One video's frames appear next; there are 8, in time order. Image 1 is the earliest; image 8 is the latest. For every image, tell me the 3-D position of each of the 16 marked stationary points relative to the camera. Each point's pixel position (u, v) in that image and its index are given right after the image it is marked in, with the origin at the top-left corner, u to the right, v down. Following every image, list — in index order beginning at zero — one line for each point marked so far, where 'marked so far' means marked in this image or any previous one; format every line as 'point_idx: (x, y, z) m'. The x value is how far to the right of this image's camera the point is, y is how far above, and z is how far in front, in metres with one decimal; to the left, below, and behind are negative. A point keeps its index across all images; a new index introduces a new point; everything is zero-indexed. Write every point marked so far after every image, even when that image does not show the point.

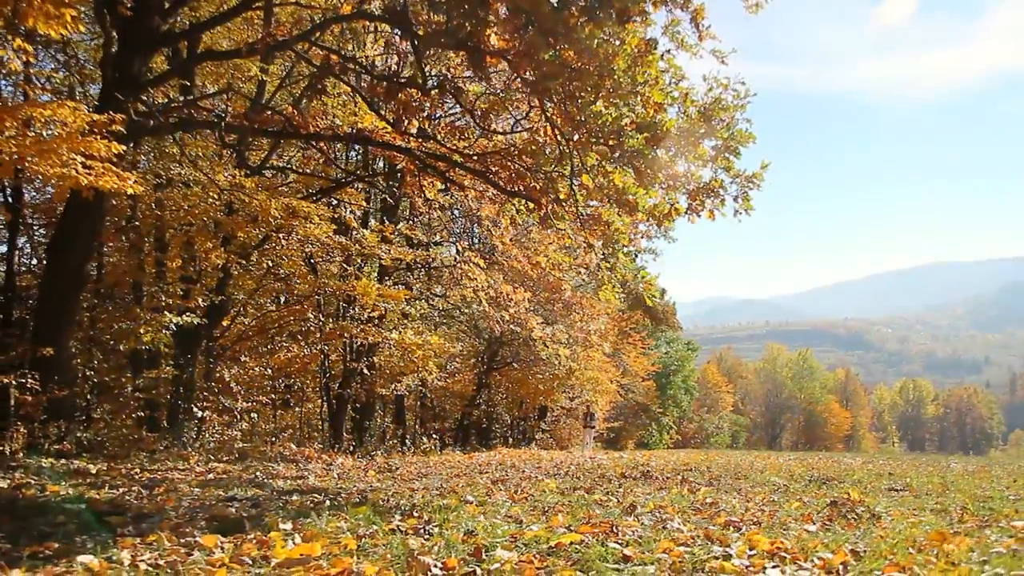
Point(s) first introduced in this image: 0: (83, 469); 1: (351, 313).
0: (-3.7, -1.6, +5.6) m
1: (-3.8, -0.6, +15.9) m
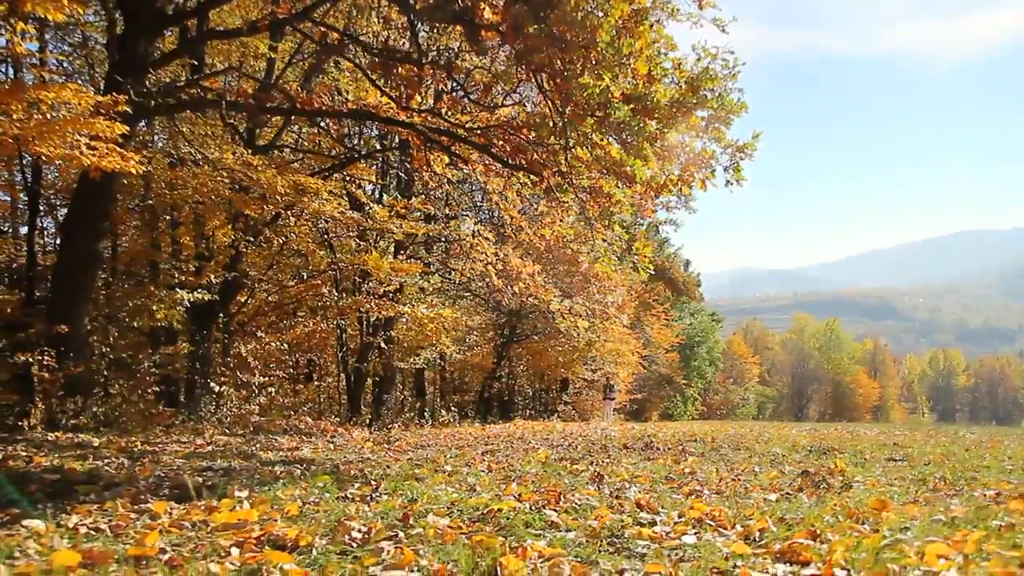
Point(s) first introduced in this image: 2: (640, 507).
0: (-3.8, -1.4, +5.9) m
1: (-3.5, 0.0, +16.1) m
2: (+0.6, -1.0, +3.2) m
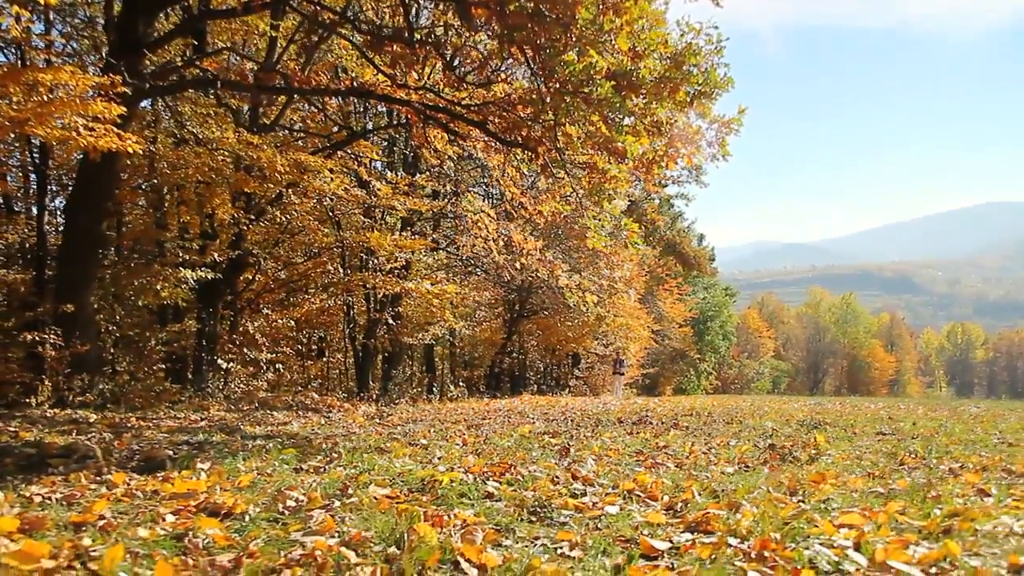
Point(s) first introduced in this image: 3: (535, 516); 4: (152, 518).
0: (-4.0, -1.2, +6.2) m
1: (-3.5, +0.6, +16.3) m
2: (+0.3, -0.9, +3.3) m
3: (+0.1, -0.9, +2.5) m
4: (-1.2, -0.8, +2.3) m
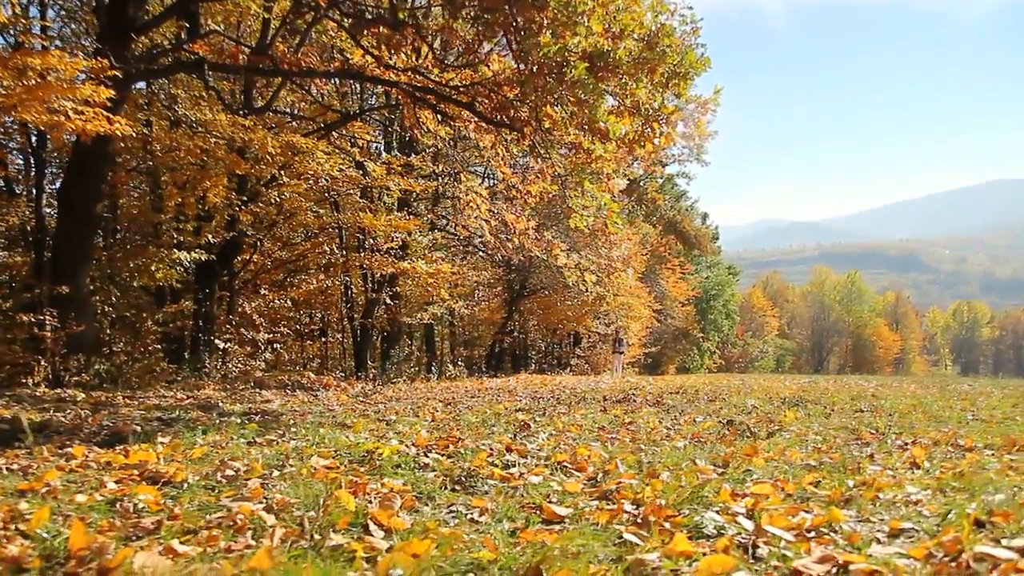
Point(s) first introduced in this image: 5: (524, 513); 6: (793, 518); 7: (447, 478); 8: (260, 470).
0: (-4.2, -1.0, +6.4) m
1: (-3.6, +1.1, +16.5) m
2: (0.0, -0.8, +3.5) m
3: (-0.2, -0.8, +2.7) m
4: (-1.5, -0.7, +2.4) m
5: (0.0, -0.8, +2.3) m
6: (+1.0, -0.8, +2.3) m
7: (-0.3, -0.8, +2.8) m
8: (-1.0, -0.8, +2.8) m
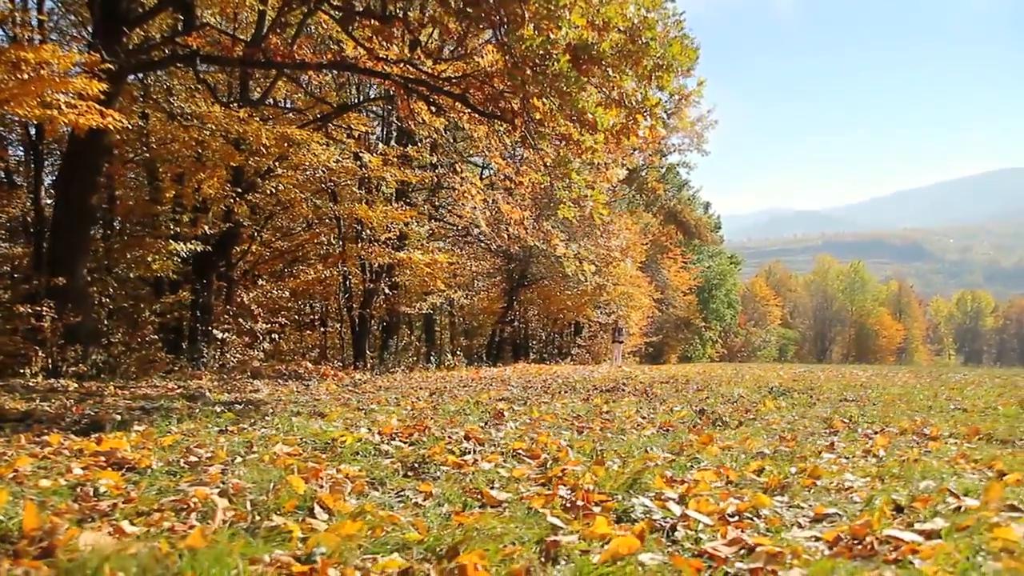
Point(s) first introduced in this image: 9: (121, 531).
0: (-4.4, -1.0, +6.5) m
1: (-3.7, +1.3, +16.6) m
2: (-0.2, -0.8, +3.6) m
3: (-0.4, -0.8, +2.8) m
4: (-1.7, -0.7, +2.6) m
5: (-0.2, -0.8, +2.4) m
6: (+0.7, -0.8, +2.4) m
7: (-0.5, -0.8, +2.9) m
8: (-1.3, -0.7, +2.9) m
9: (-1.1, -0.7, +1.8) m
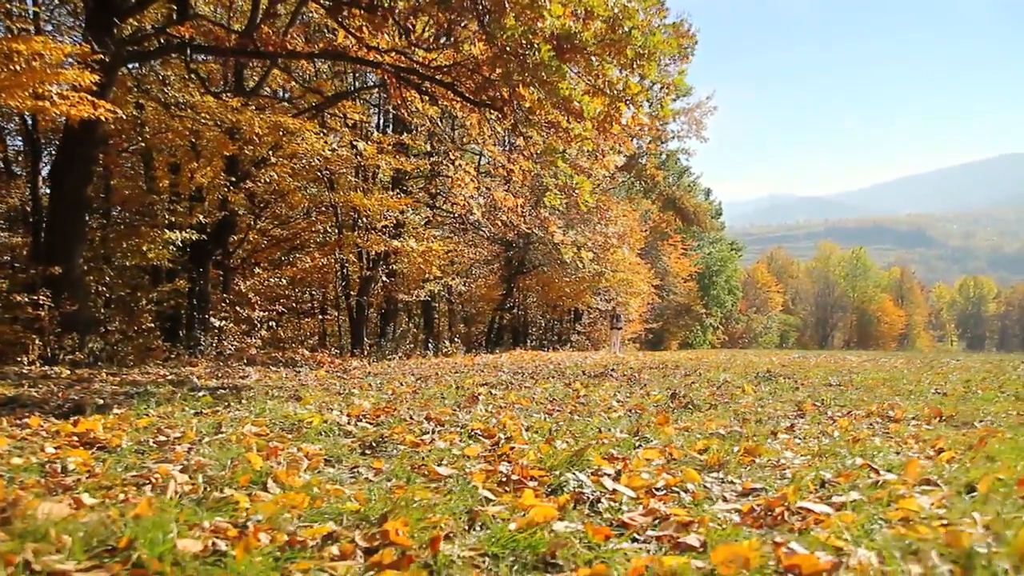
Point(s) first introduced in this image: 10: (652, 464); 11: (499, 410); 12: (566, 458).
0: (-4.6, -0.8, +6.7) m
1: (-3.9, +1.6, +16.7) m
2: (-0.4, -0.7, +3.7) m
3: (-0.6, -0.7, +3.0) m
4: (-1.9, -0.7, +2.7) m
5: (-0.4, -0.7, +2.6) m
6: (+0.5, -0.7, +2.5) m
7: (-0.7, -0.7, +3.0) m
8: (-1.5, -0.7, +3.0) m
9: (-1.3, -0.6, +2.0) m
10: (+0.6, -0.7, +2.8) m
11: (-0.1, -0.8, +4.4) m
12: (+0.2, -0.7, +2.7) m
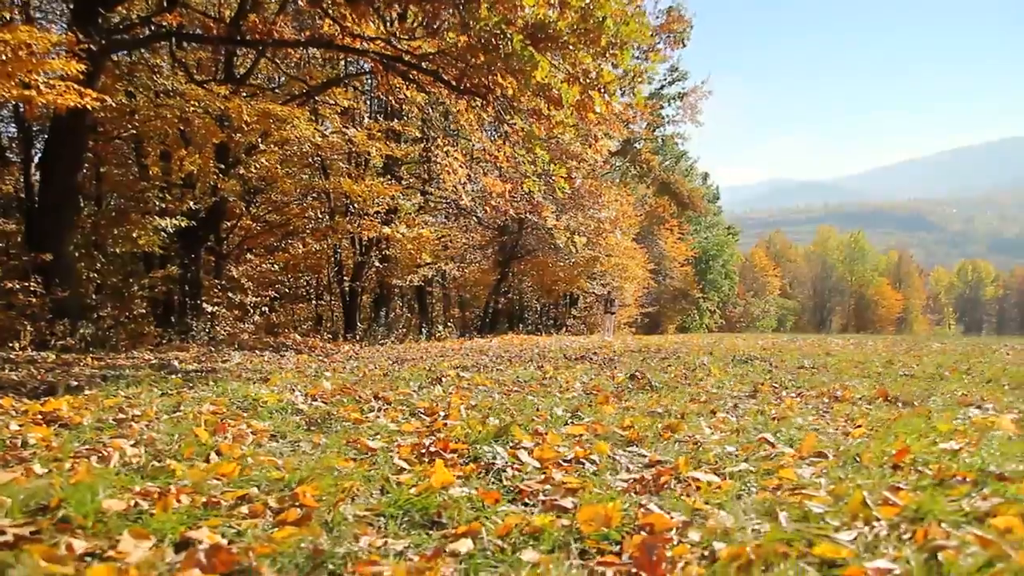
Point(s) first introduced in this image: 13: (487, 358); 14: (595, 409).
0: (-4.9, -0.7, +6.9) m
1: (-4.2, +2.0, +16.9) m
2: (-0.7, -0.7, +4.0) m
3: (-0.9, -0.7, +3.2) m
4: (-2.2, -0.6, +2.9) m
5: (-0.7, -0.7, +2.8) m
6: (+0.2, -0.7, +2.7) m
7: (-1.0, -0.7, +3.3) m
8: (-1.8, -0.6, +3.3) m
9: (-1.6, -0.6, +2.2) m
10: (+0.3, -0.7, +3.0) m
11: (-0.4, -0.7, +4.6) m
12: (-0.1, -0.6, +2.9) m
13: (-0.4, -1.0, +9.8) m
14: (+0.5, -0.7, +3.9) m
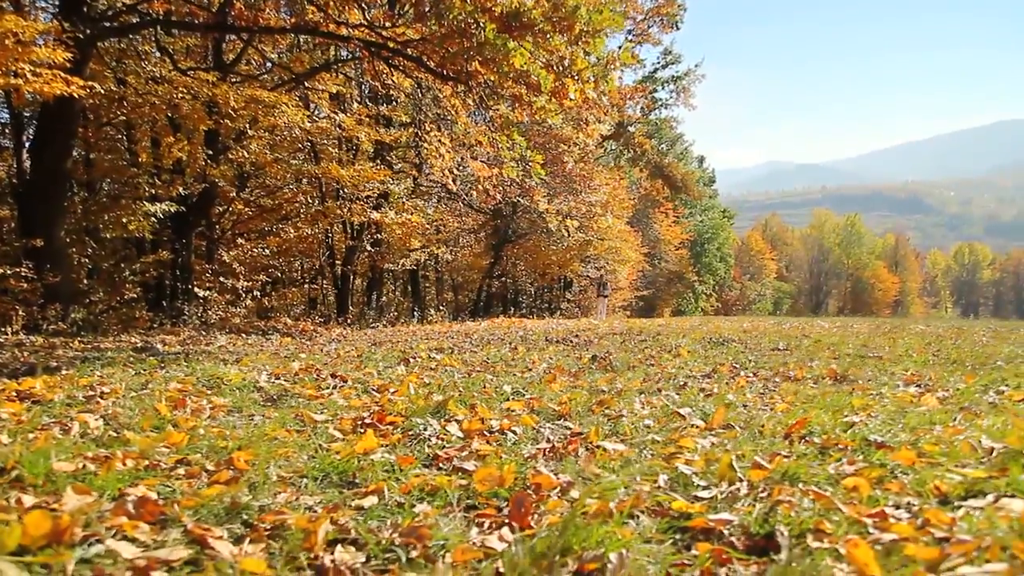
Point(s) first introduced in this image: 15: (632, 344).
0: (-5.2, -0.6, +7.2) m
1: (-4.5, +2.4, +17.0) m
2: (-1.0, -0.6, +4.2) m
3: (-1.2, -0.6, +3.4) m
4: (-2.5, -0.5, +3.2) m
5: (-1.0, -0.6, +3.0) m
6: (-0.1, -0.6, +3.0) m
7: (-1.3, -0.6, +3.5) m
8: (-2.1, -0.6, +3.5) m
9: (-1.9, -0.6, +2.4) m
10: (0.0, -0.6, +3.2) m
11: (-0.7, -0.6, +4.9) m
12: (-0.4, -0.6, +3.2) m
13: (-0.7, -0.8, +10.0) m
14: (+0.2, -0.6, +4.1) m
15: (+1.6, -0.8, +9.5) m
